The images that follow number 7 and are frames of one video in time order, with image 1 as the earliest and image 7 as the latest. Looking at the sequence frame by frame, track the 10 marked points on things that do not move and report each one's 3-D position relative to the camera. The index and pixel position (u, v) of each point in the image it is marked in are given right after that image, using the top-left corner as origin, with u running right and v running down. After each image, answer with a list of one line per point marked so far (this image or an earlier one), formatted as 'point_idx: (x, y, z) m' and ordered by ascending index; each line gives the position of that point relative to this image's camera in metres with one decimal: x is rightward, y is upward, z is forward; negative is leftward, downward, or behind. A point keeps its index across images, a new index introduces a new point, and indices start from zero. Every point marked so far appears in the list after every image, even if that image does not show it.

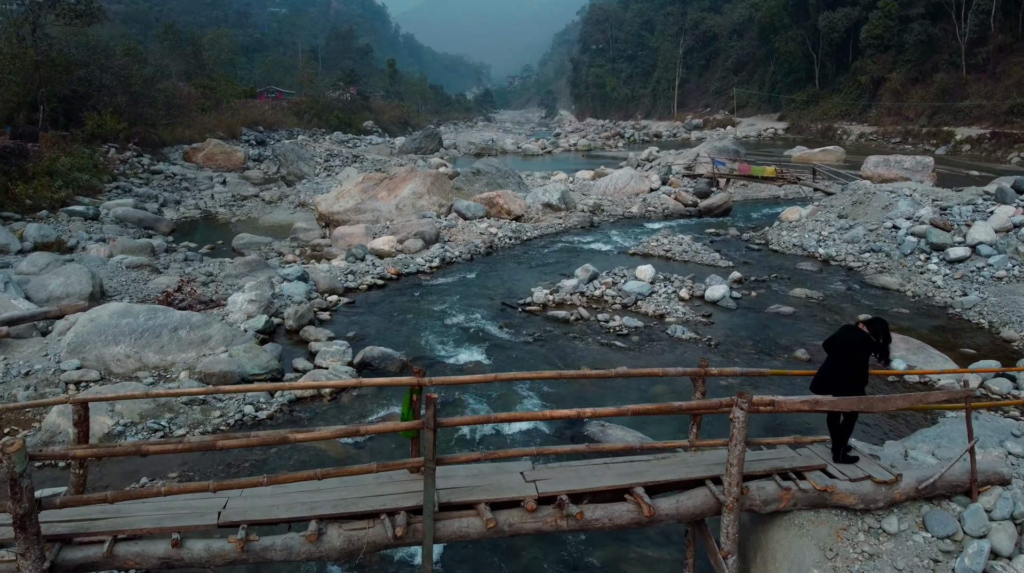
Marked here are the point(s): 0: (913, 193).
0: (+8.6, +2.0, +18.1) m
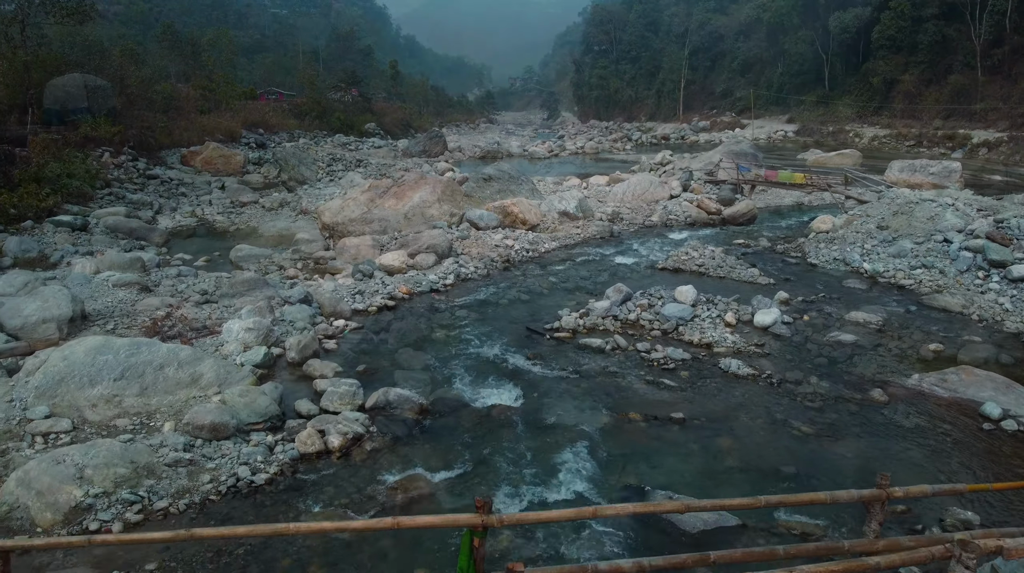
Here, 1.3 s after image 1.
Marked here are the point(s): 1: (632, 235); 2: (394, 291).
0: (+9.0, +1.6, +16.6) m
1: (+1.9, +0.9, +13.7) m
2: (-1.5, 0.0, +9.5) m
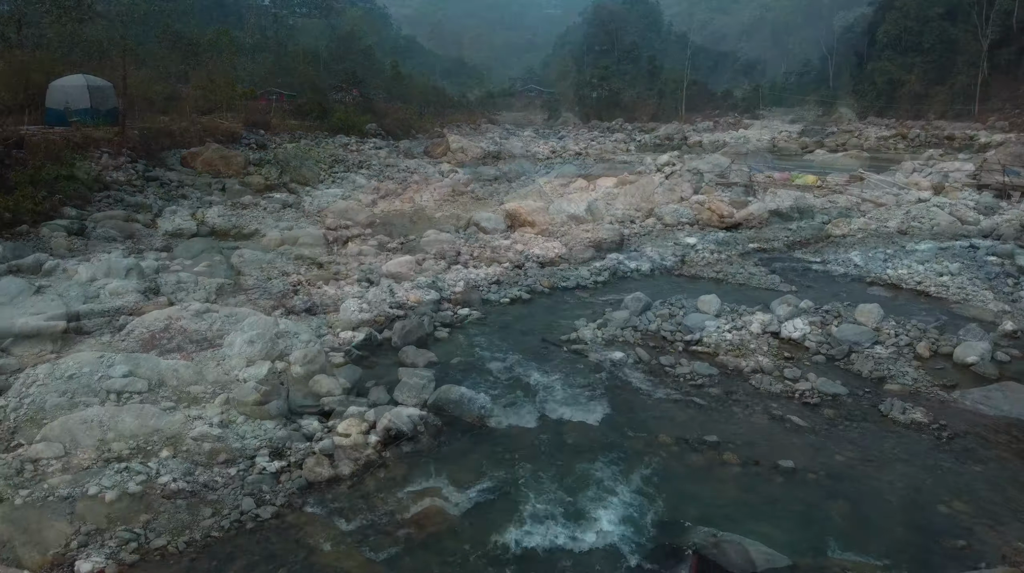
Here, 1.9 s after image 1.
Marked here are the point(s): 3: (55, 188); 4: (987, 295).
0: (+9.1, +1.5, +16.5) m
1: (+2.0, +0.8, +13.5) m
2: (-1.4, 0.0, +9.3) m
3: (-6.3, +1.2, +11.5) m
4: (+5.7, -0.1, +10.3) m
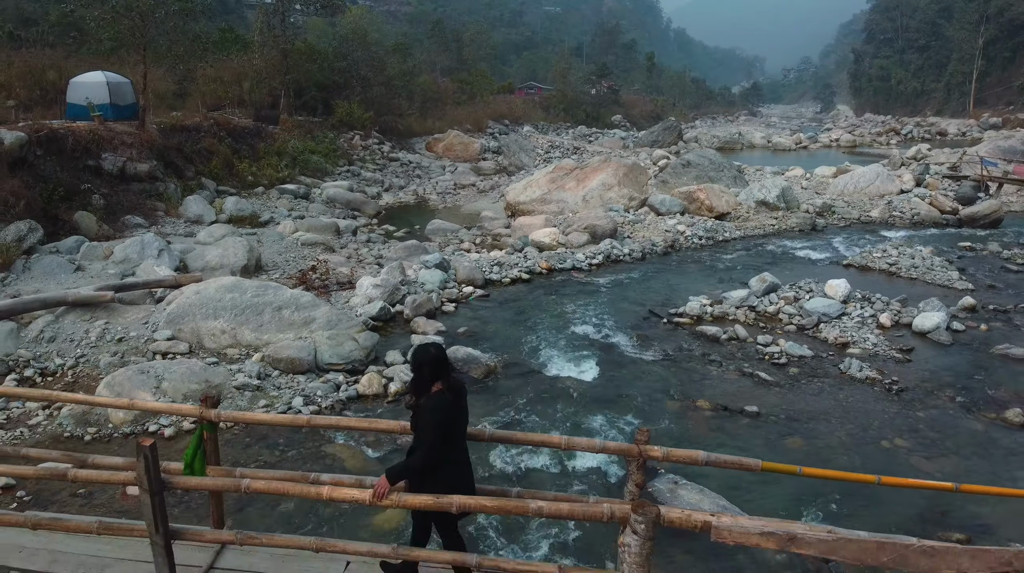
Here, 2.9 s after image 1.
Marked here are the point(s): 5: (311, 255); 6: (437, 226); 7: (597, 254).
0: (+9.1, +1.8, +17.2) m
1: (+2.0, +1.1, +14.3) m
2: (-1.4, +0.2, +10.1) m
3: (-6.3, +1.5, +12.3) m
4: (+5.7, +0.2, +11.1) m
5: (-2.7, +0.4, +11.5) m
6: (-1.3, +1.0, +14.2) m
7: (+1.2, +0.5, +12.0) m
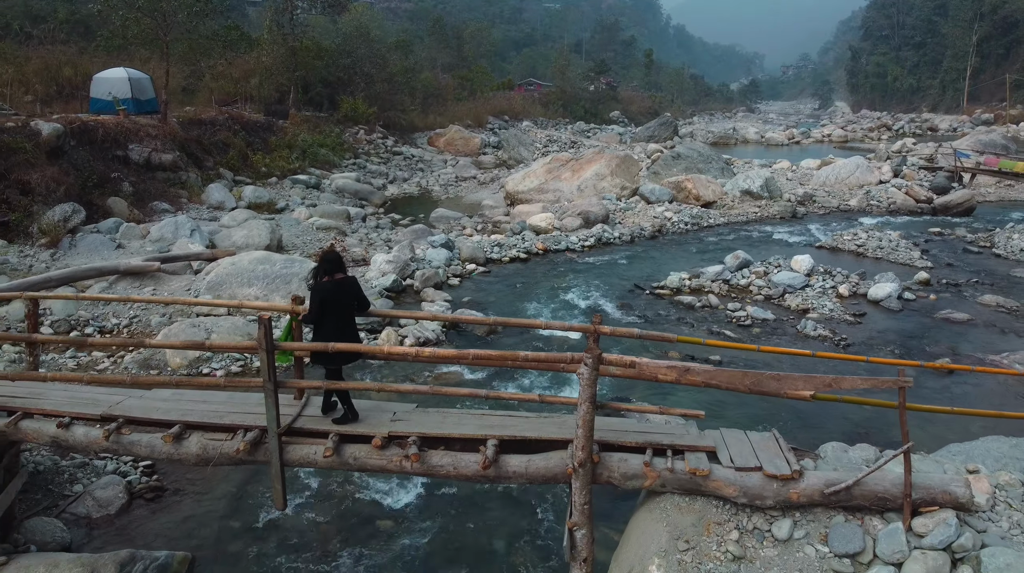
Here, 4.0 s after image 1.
0: (+9.0, +2.1, +18.2) m
1: (+2.0, +1.4, +15.3) m
2: (-1.4, +0.5, +11.1) m
3: (-6.3, +1.8, +13.3) m
4: (+5.7, +0.5, +12.1) m
5: (-2.7, +0.7, +12.5) m
6: (-1.3, +1.3, +15.2) m
7: (+1.2, +0.8, +13.0) m
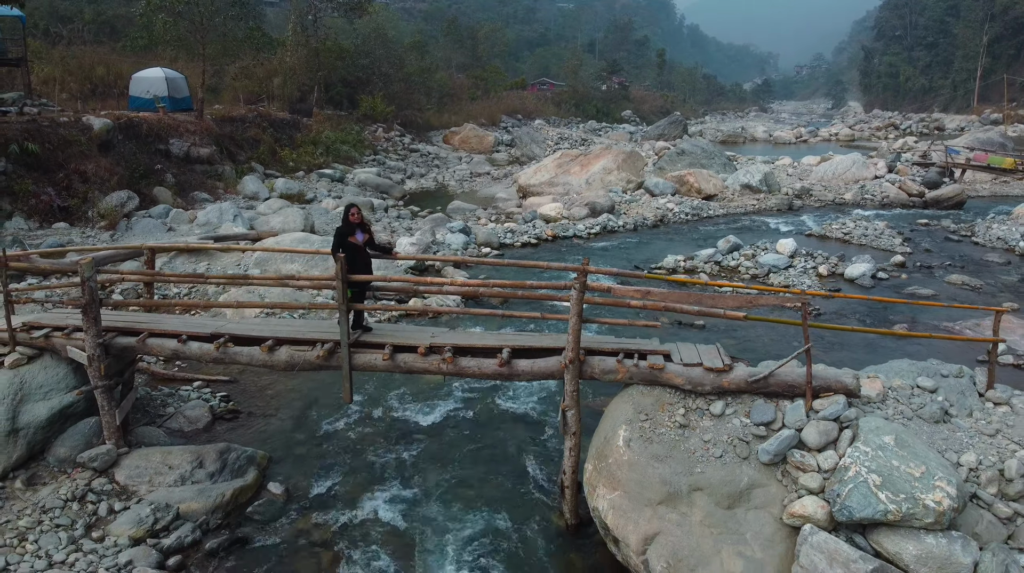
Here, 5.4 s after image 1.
0: (+9.3, +2.4, +19.2) m
1: (+2.2, +1.6, +16.3) m
2: (-1.2, +0.8, +12.2) m
3: (-6.1, +2.1, +14.5) m
4: (+5.9, +0.7, +13.1) m
5: (-2.5, +1.0, +13.6) m
6: (-1.0, +1.6, +16.3) m
7: (+1.4, +1.0, +14.1) m
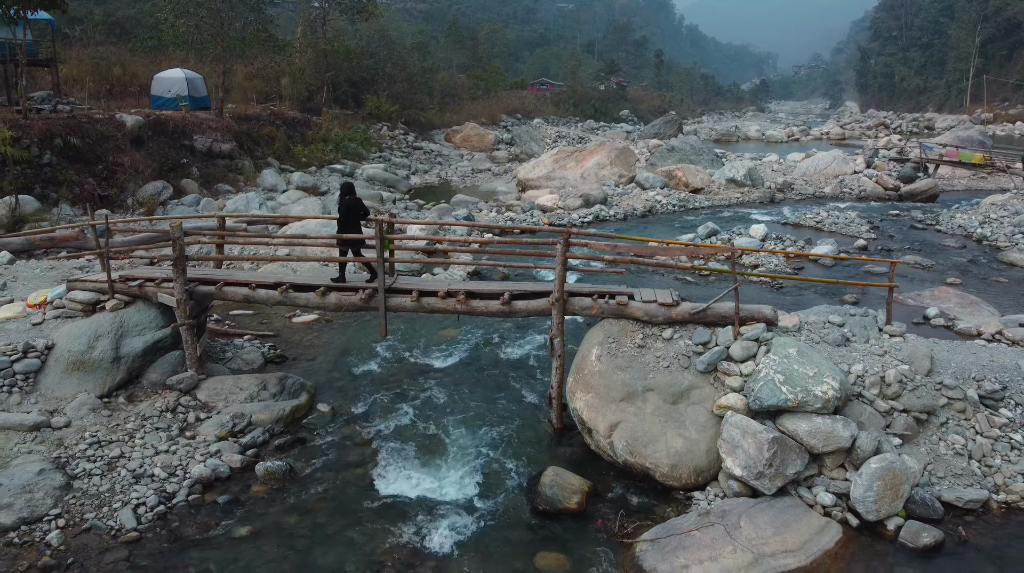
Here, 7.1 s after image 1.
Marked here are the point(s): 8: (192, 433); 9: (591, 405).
0: (+9.3, +2.6, +20.4) m
1: (+2.2, +1.9, +17.5) m
2: (-1.2, +1.0, +13.4) m
3: (-6.1, +2.3, +15.7) m
4: (+5.9, +1.0, +14.3) m
5: (-2.6, +1.3, +14.8) m
6: (-1.1, +1.9, +17.5) m
7: (+1.4, +1.3, +15.3) m
8: (-2.0, -0.9, +5.4) m
9: (+0.5, -0.7, +5.0) m
